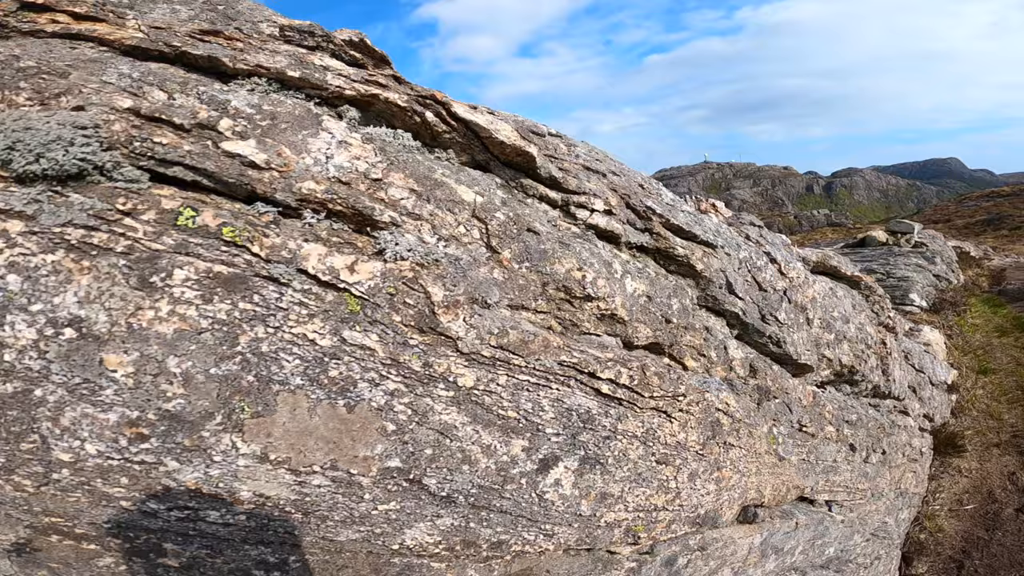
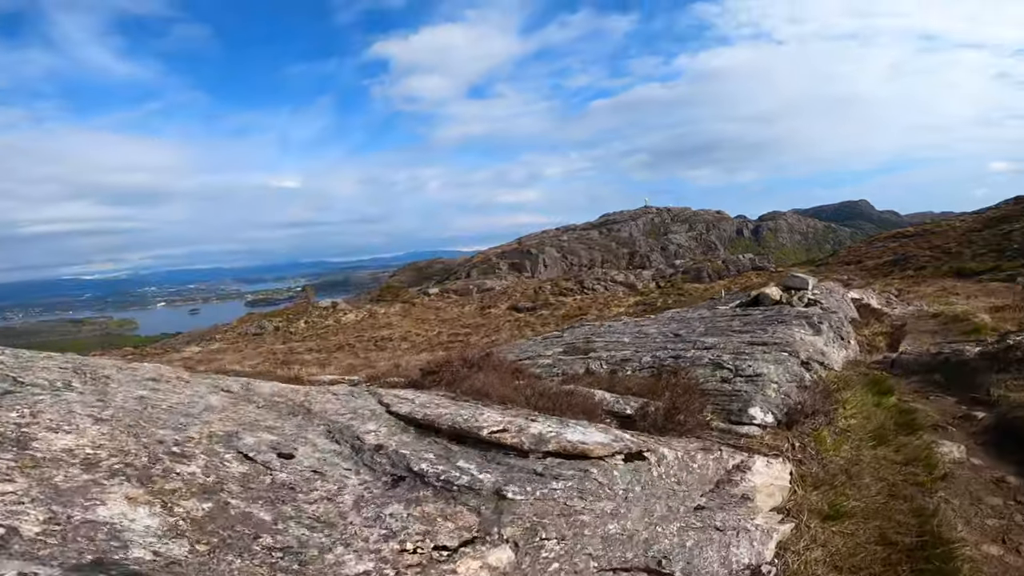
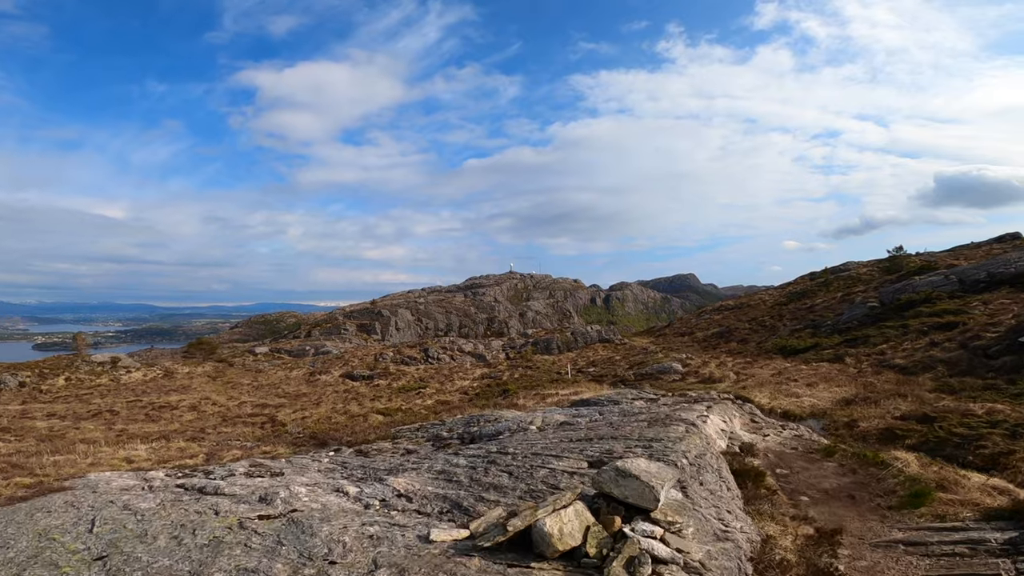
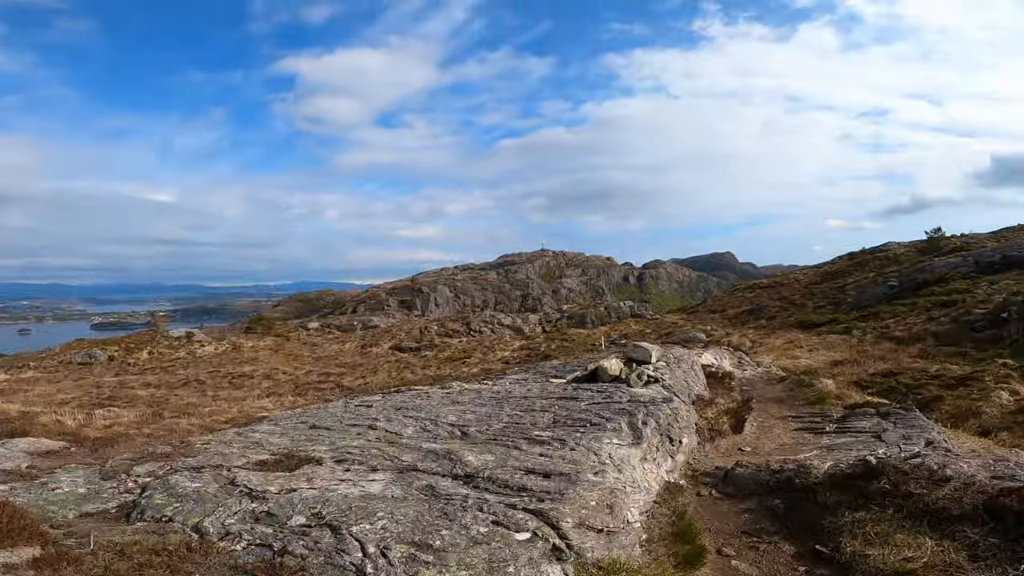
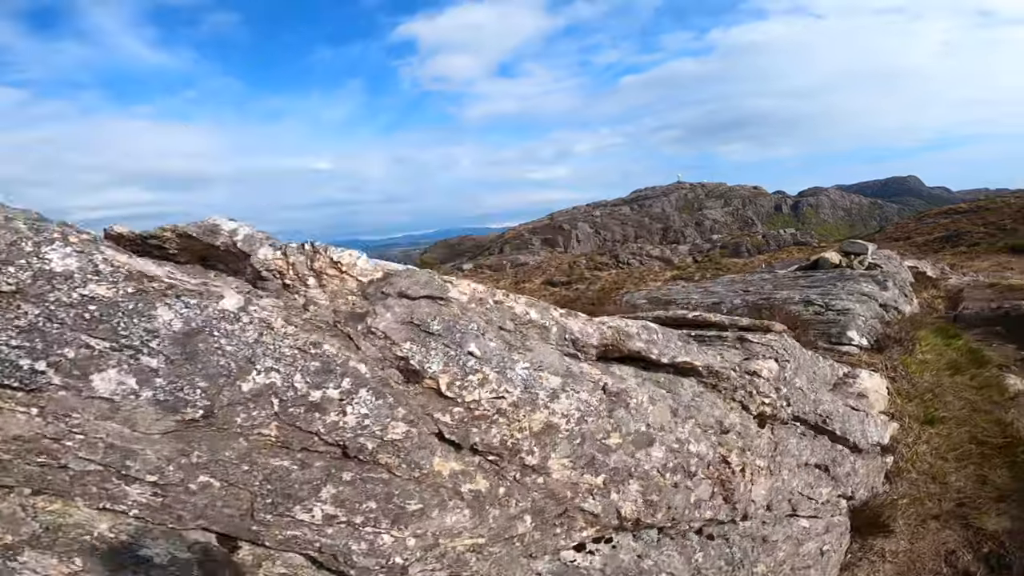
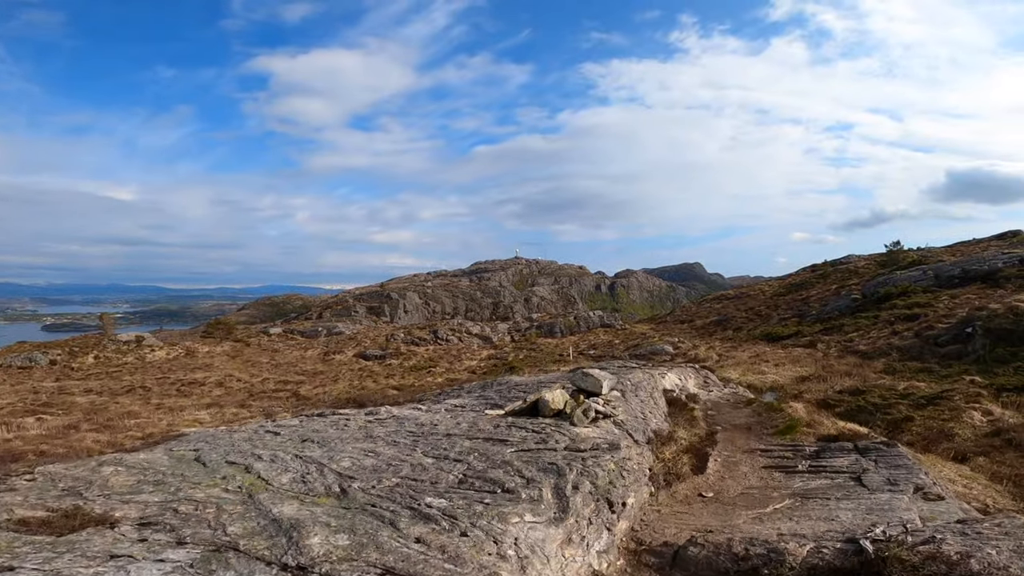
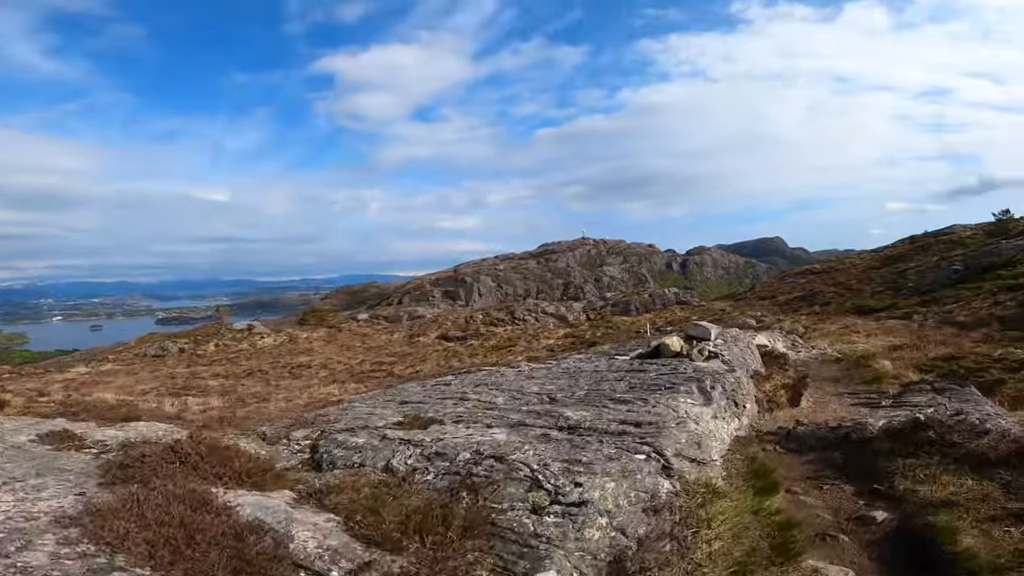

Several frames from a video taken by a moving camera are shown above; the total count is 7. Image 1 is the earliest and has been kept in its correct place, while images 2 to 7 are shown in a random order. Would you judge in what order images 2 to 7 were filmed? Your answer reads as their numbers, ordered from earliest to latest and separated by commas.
5, 2, 7, 4, 6, 3
